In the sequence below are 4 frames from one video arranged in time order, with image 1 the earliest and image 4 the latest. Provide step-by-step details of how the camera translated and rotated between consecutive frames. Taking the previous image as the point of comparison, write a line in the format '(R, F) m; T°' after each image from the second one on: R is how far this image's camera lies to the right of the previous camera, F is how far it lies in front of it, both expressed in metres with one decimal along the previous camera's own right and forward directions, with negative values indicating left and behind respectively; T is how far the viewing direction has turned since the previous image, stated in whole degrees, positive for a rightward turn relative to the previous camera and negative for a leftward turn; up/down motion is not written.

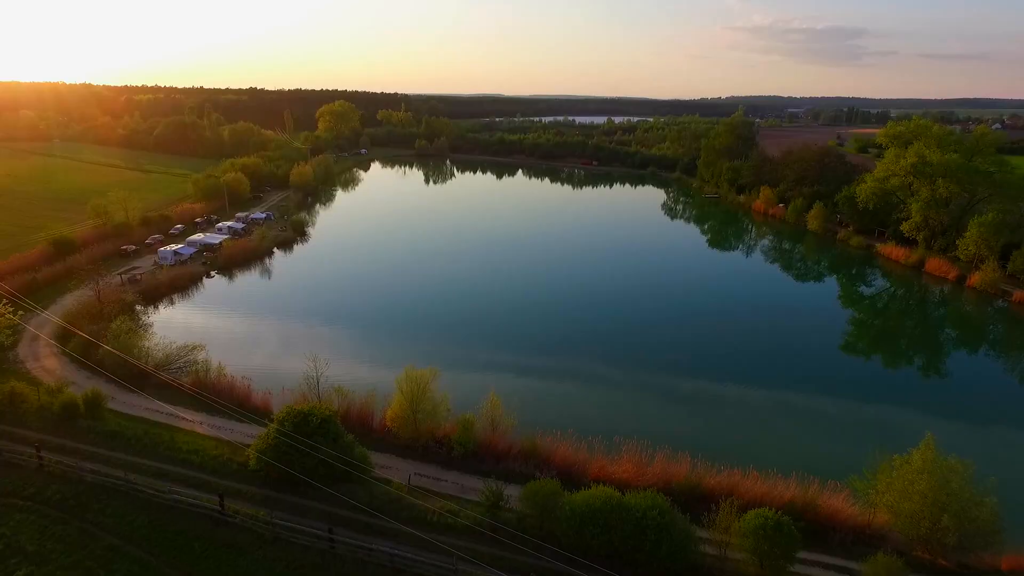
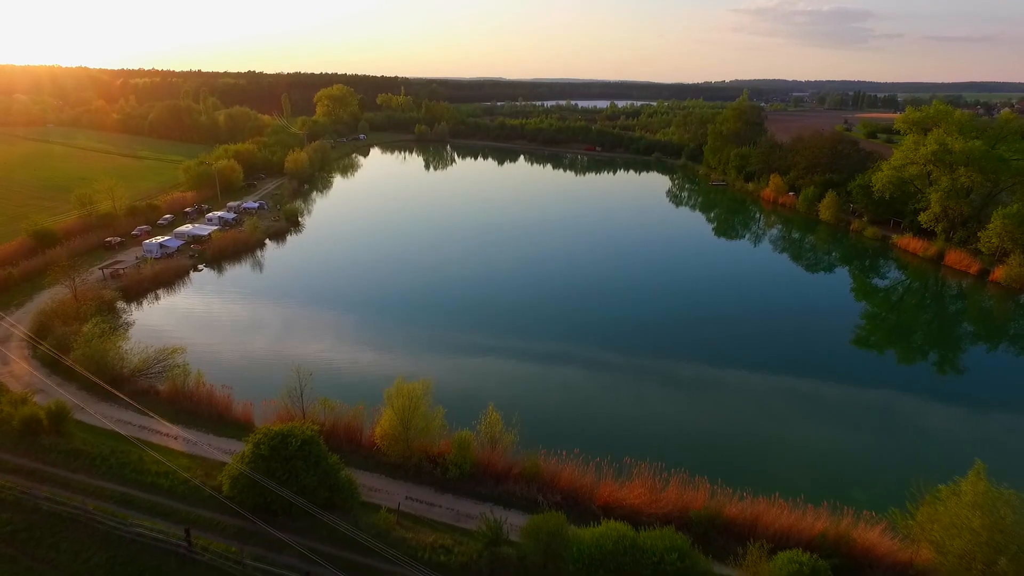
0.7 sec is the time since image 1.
(0.0, +1.2) m; 0°
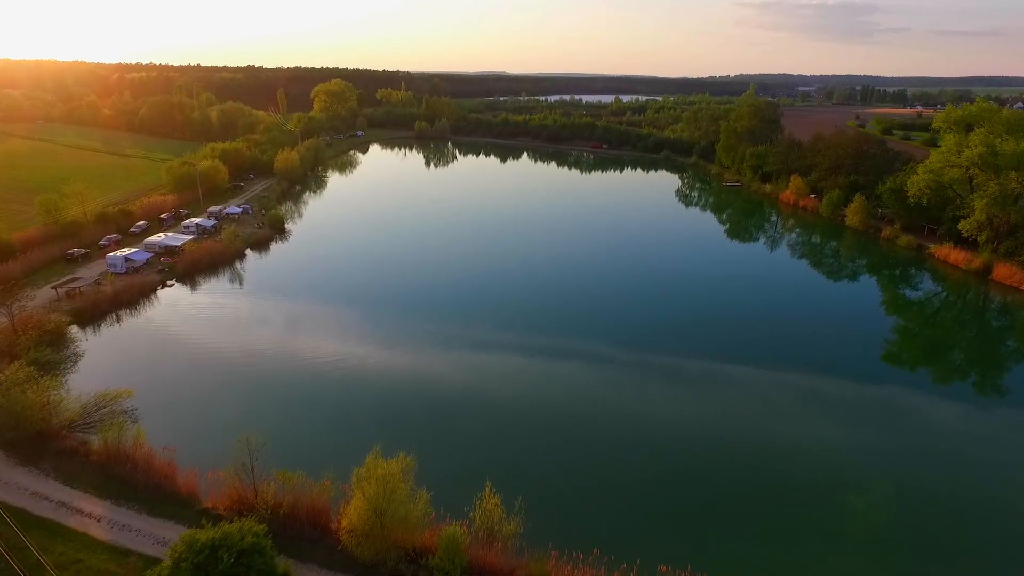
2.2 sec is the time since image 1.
(0.0, +2.5) m; 0°
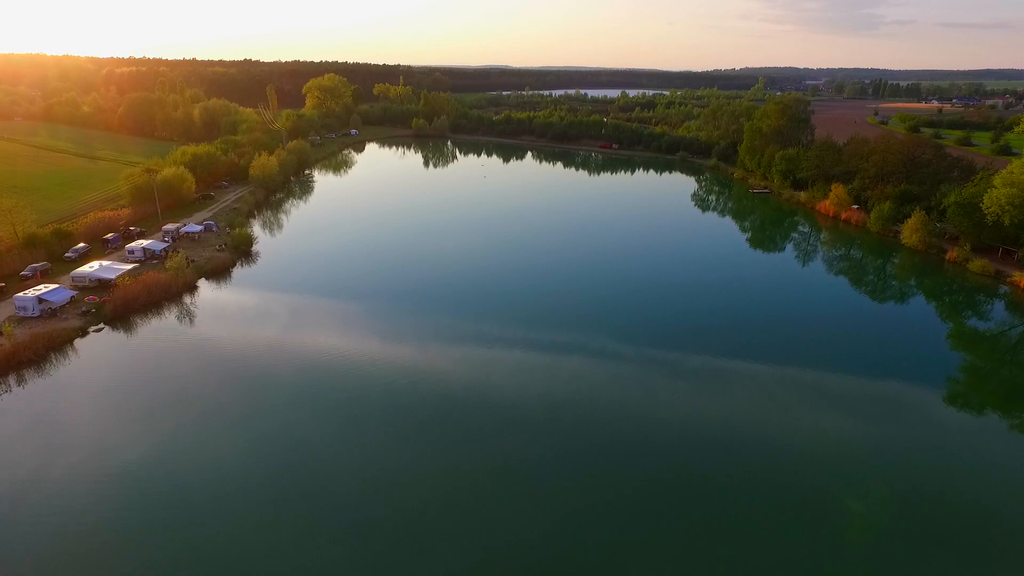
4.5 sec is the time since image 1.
(-0.1, +4.5) m; 0°
